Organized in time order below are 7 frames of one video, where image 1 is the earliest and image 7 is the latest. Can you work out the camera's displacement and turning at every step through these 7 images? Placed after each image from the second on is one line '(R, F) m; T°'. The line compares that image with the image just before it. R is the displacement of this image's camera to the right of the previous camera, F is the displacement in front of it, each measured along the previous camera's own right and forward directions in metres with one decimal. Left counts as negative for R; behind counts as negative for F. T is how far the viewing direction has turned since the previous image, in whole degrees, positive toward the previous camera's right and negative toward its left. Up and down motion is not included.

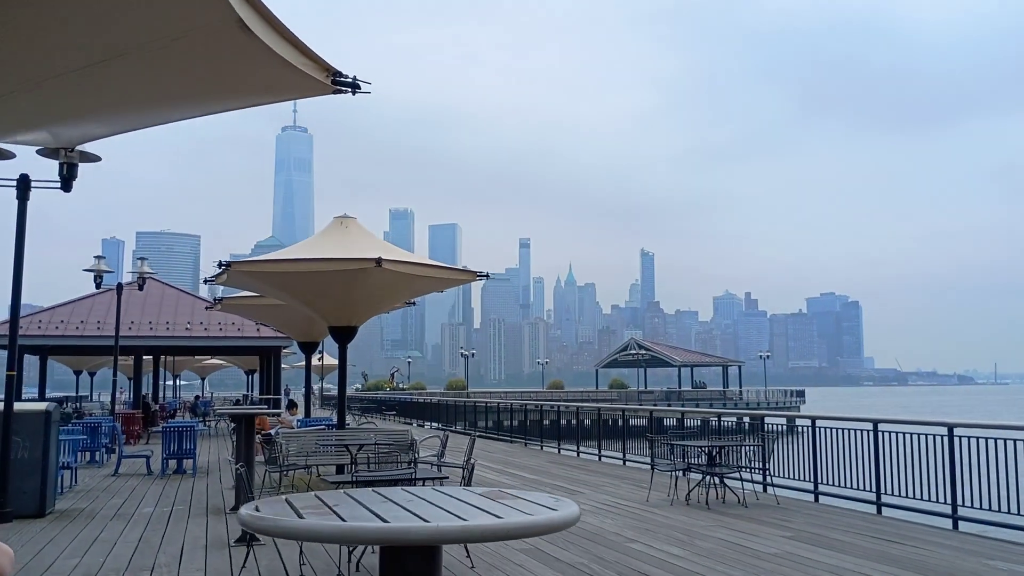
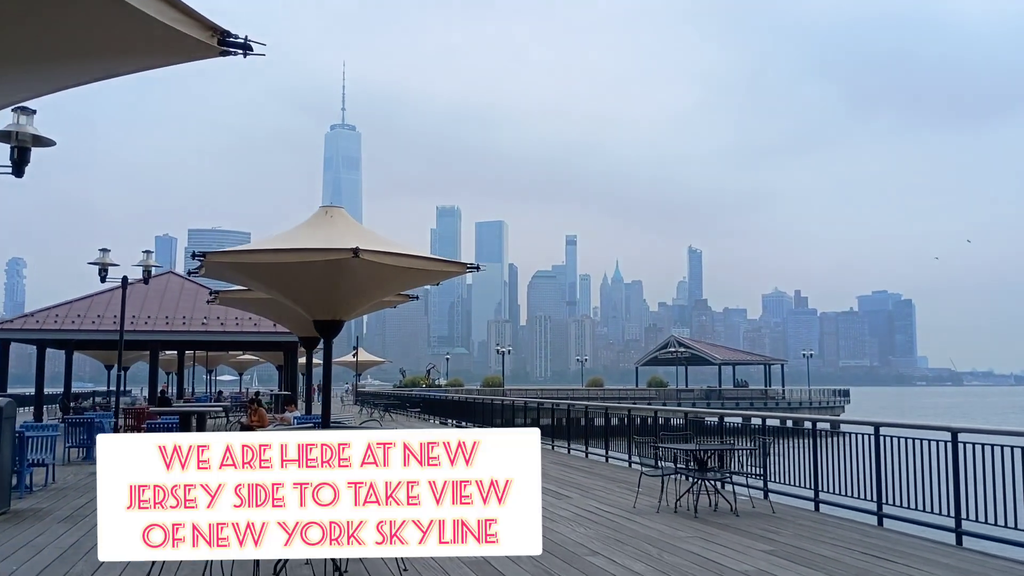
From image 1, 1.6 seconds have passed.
(+1.3, +1.4) m; -4°
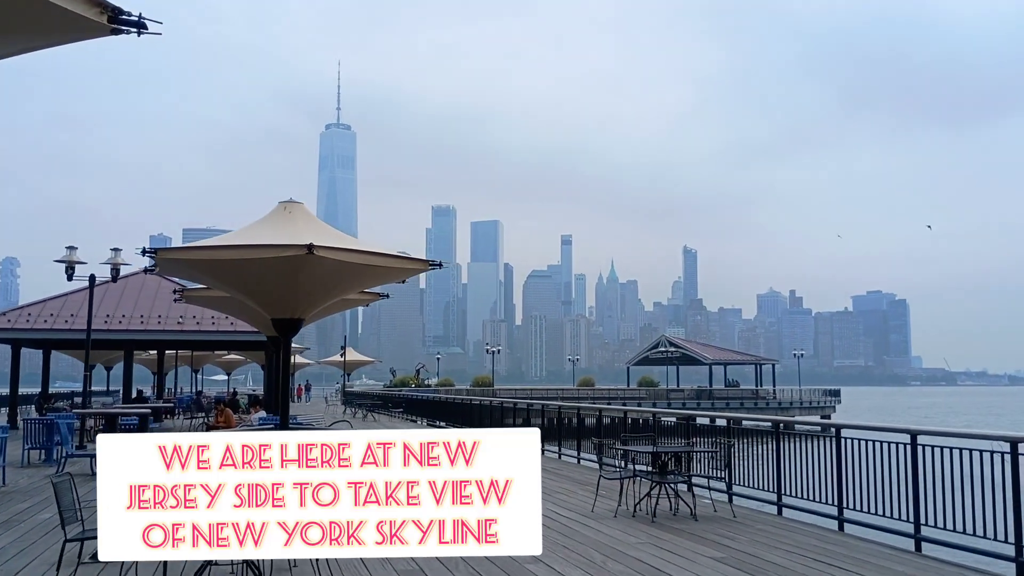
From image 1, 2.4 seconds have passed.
(0.0, 0.0) m; 0°
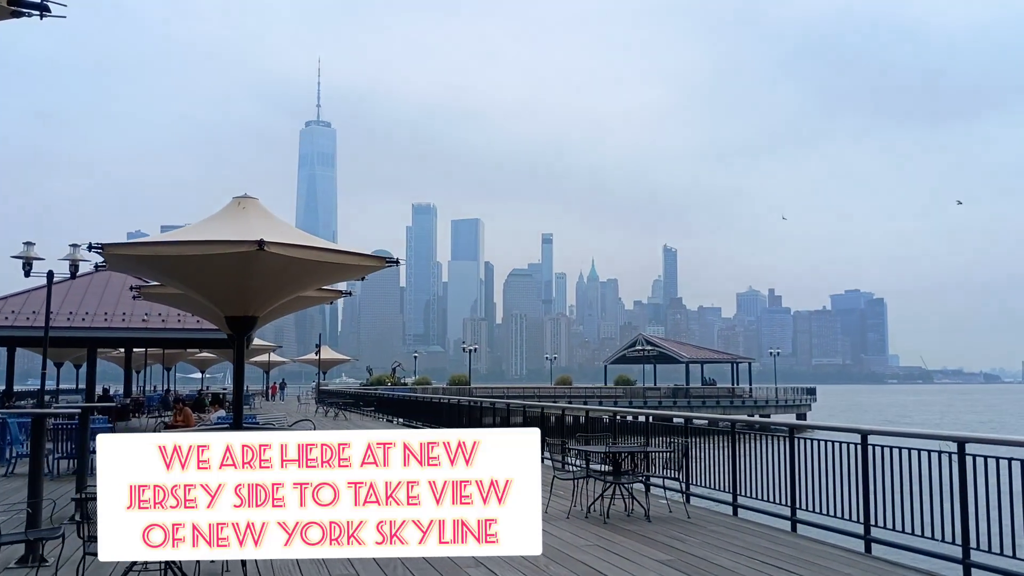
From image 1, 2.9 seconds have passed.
(-0.1, 0.0) m; +1°
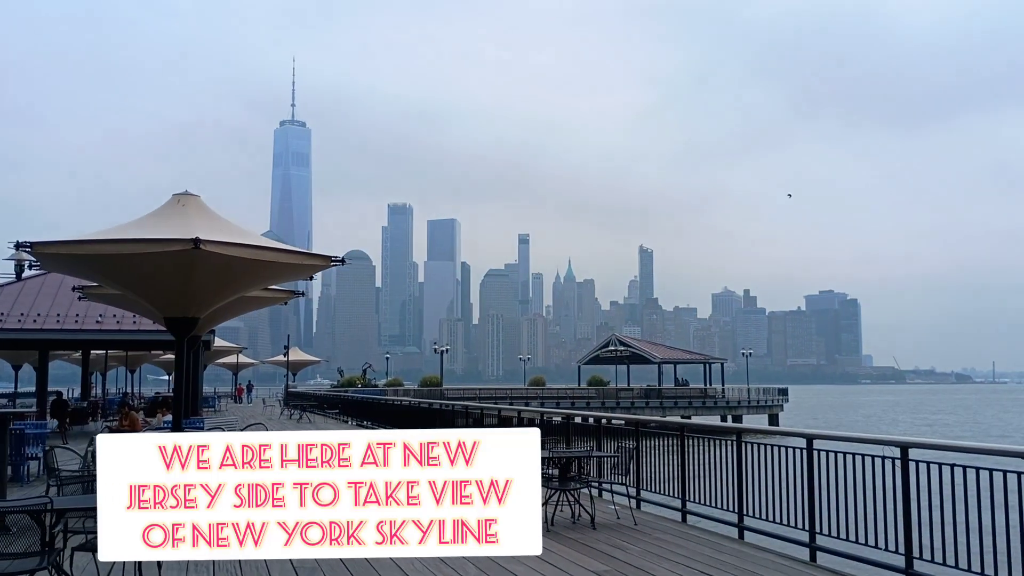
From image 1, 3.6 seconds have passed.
(-0.1, 0.0) m; +2°
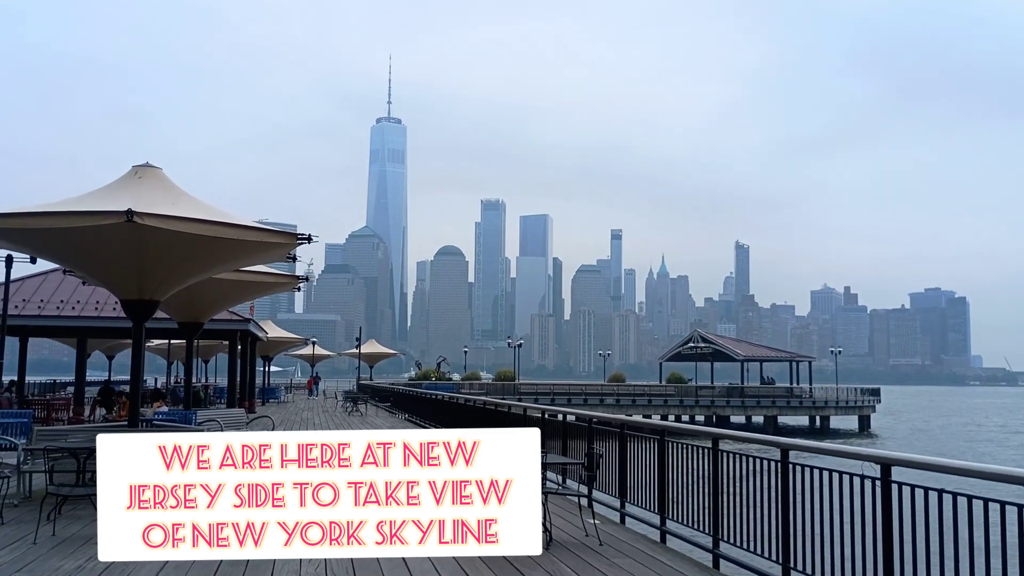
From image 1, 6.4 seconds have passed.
(+0.5, 0.0) m; -7°
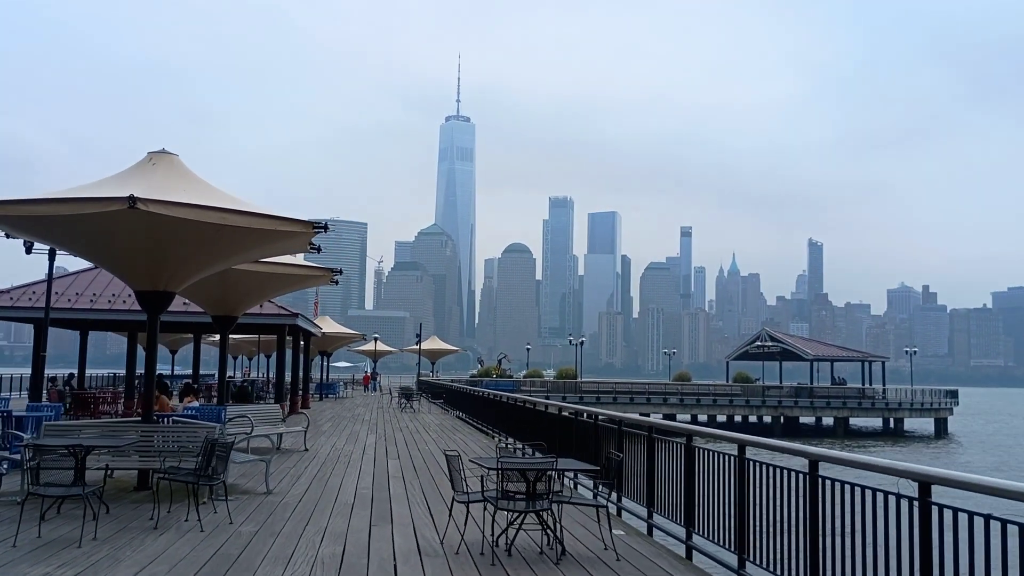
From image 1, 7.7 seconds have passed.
(+0.2, +0.1) m; -5°
